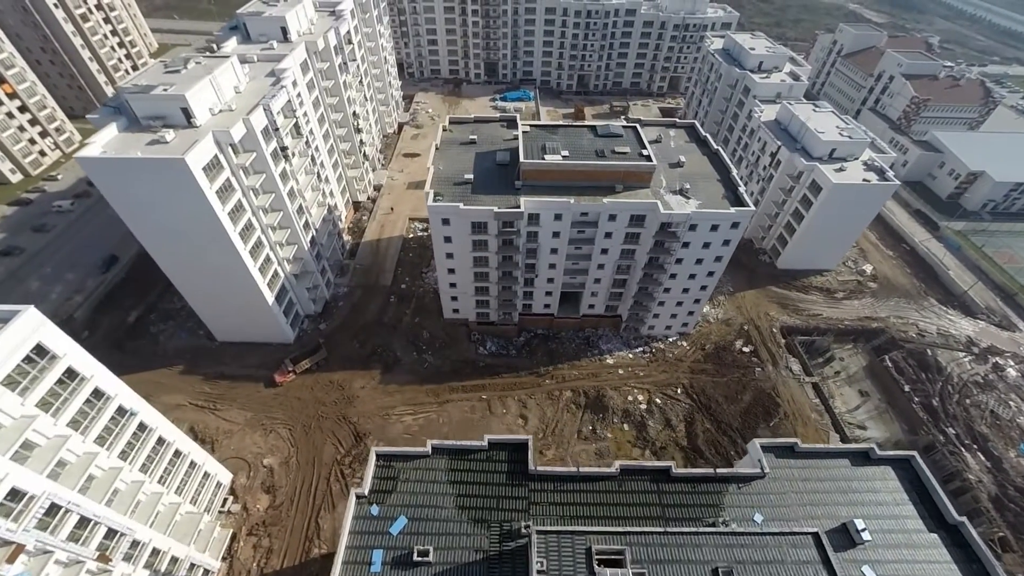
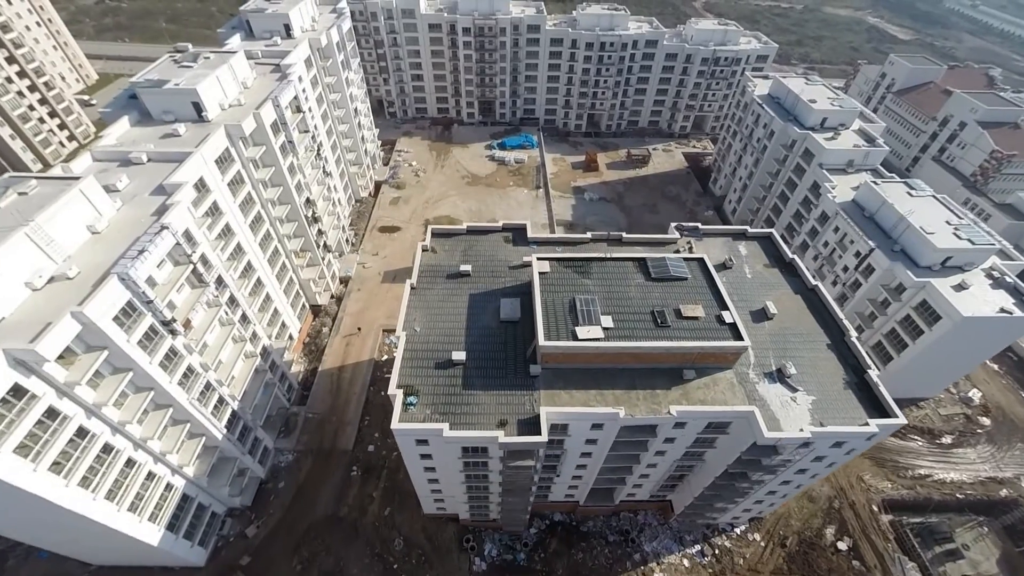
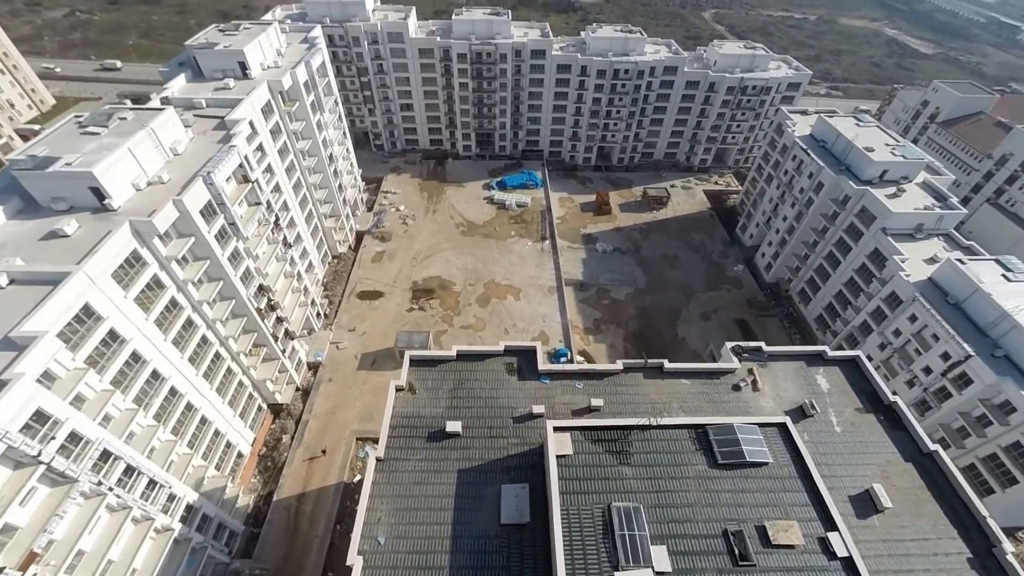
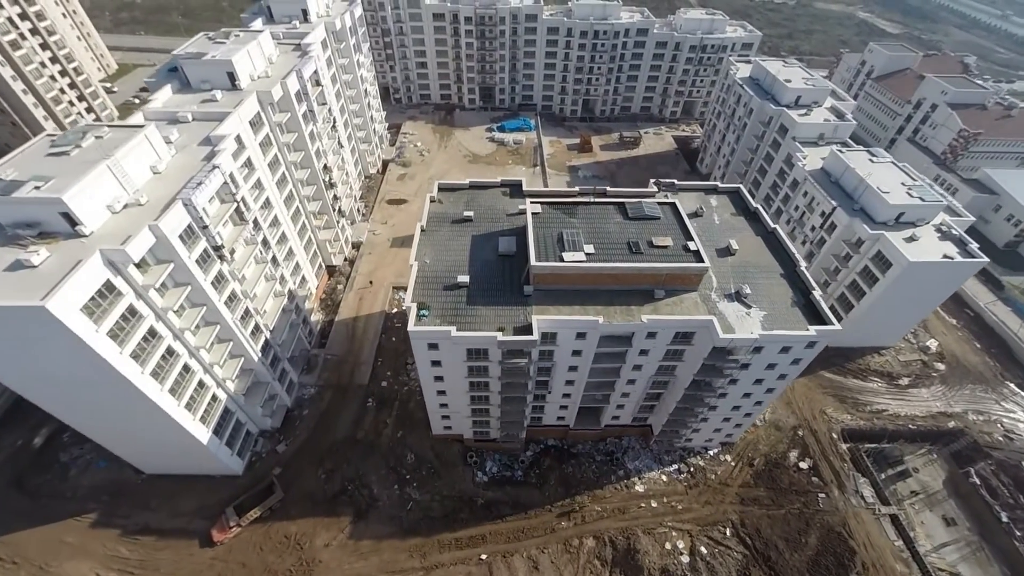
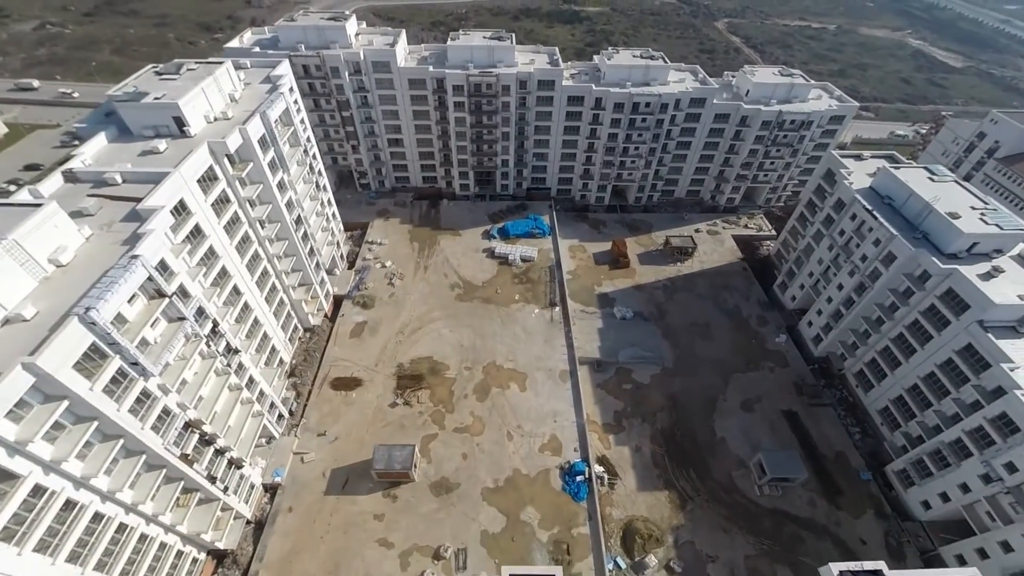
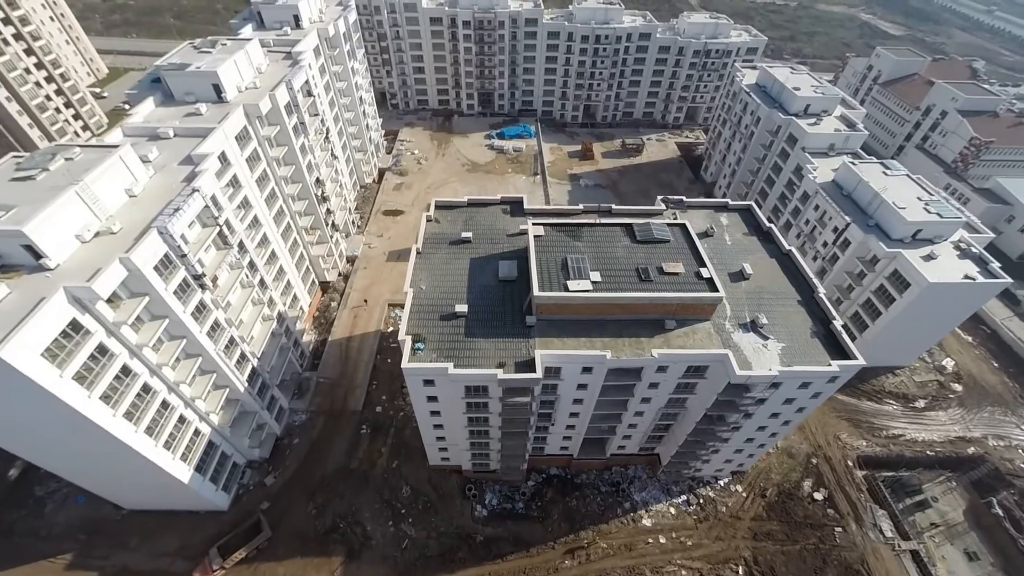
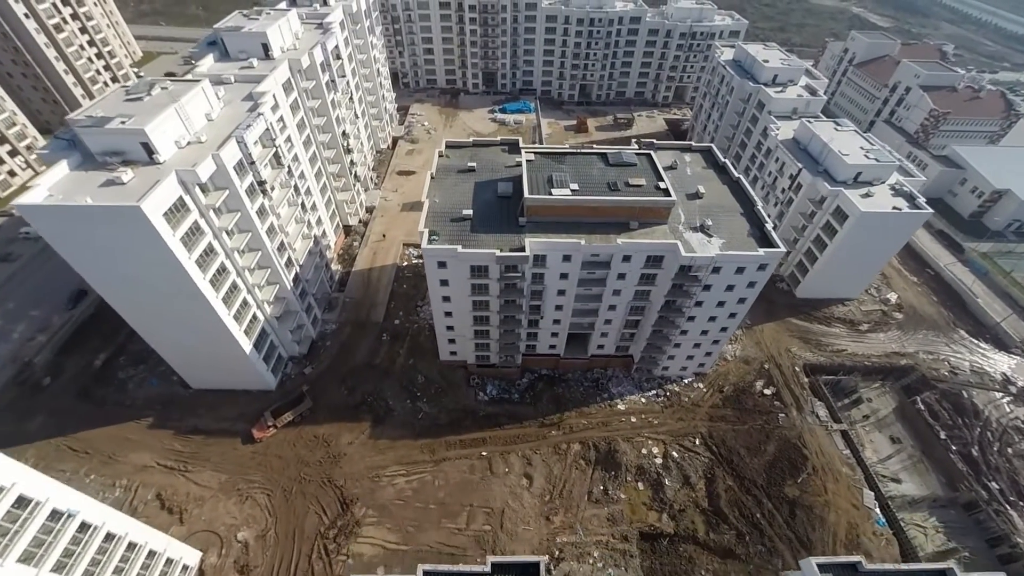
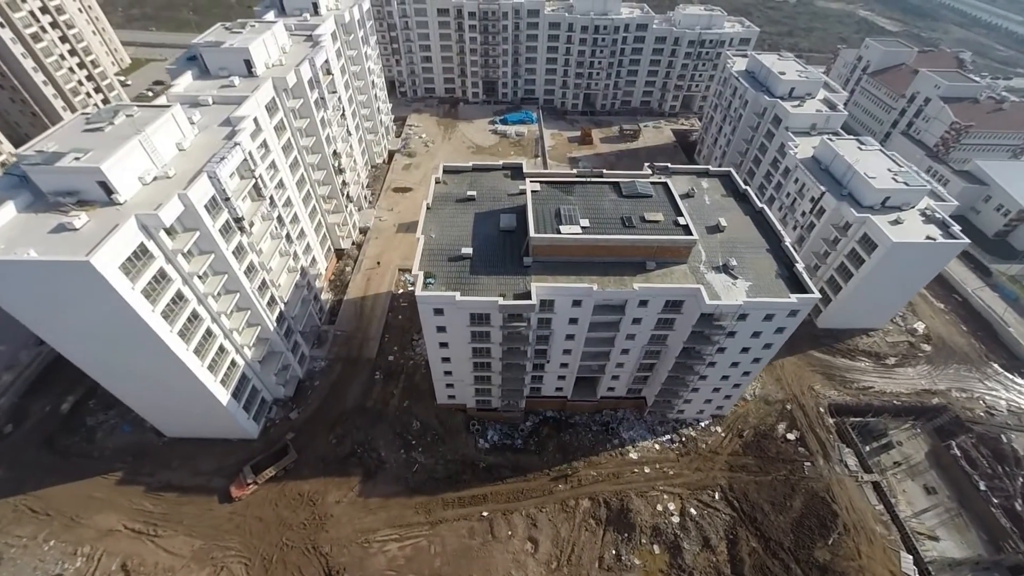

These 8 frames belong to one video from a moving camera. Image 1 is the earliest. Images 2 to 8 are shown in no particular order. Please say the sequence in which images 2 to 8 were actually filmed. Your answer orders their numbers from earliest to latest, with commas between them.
7, 8, 4, 6, 2, 3, 5
